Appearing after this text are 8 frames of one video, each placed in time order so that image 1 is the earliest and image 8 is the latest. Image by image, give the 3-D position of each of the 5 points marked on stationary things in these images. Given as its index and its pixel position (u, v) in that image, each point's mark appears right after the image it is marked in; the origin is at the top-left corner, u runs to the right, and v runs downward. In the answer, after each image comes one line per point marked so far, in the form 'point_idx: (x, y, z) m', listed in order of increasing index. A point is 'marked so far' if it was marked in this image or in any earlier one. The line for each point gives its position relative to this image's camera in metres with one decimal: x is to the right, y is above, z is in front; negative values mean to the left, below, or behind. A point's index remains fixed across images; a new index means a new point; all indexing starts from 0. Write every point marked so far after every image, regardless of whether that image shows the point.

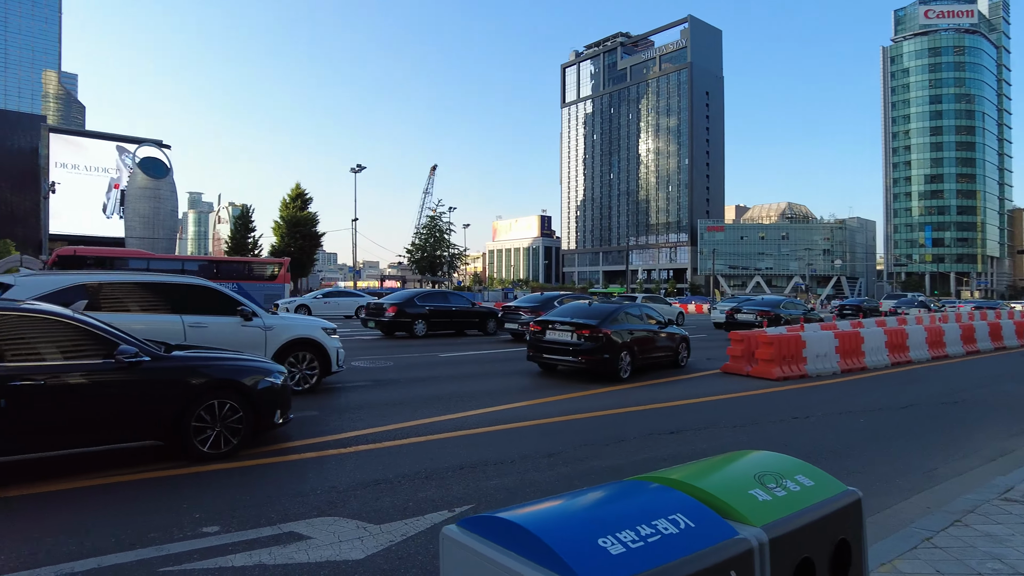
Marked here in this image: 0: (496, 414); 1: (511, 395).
0: (-0.2, -1.5, +7.6) m
1: (-0.1, -1.5, +8.8) m
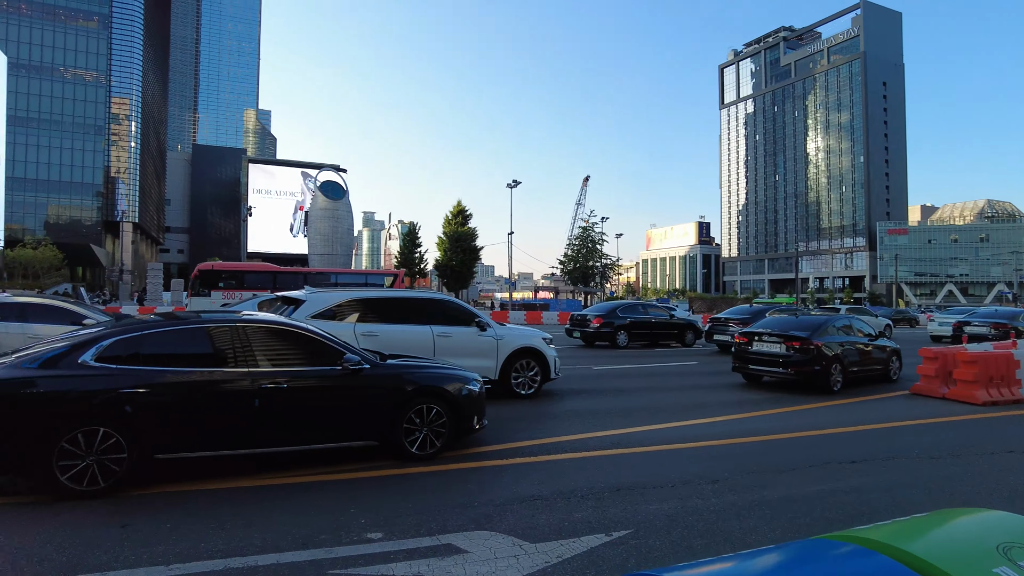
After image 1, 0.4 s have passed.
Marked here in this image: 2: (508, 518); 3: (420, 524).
0: (+1.6, -1.6, +7.3) m
1: (+1.9, -1.6, +8.5) m
2: (0.0, -1.5, +4.3) m
3: (-0.6, -1.5, +4.2) m
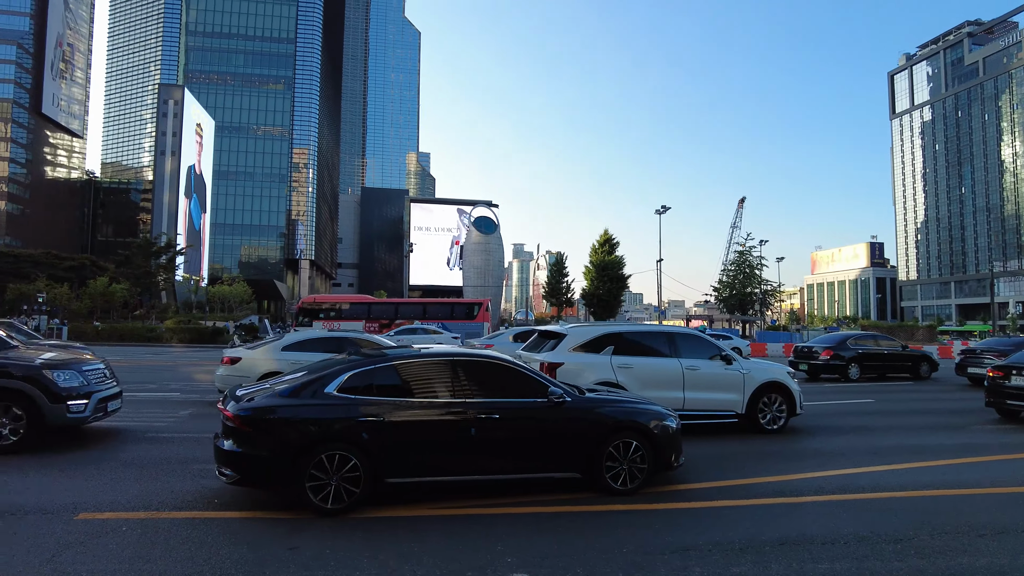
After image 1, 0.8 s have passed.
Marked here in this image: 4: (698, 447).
0: (+3.3, -2.0, +6.6) m
1: (+3.9, -2.0, +7.7) m
2: (+1.1, -1.7, +4.1) m
3: (+0.5, -1.7, +4.1) m
4: (+2.3, -2.0, +8.1) m
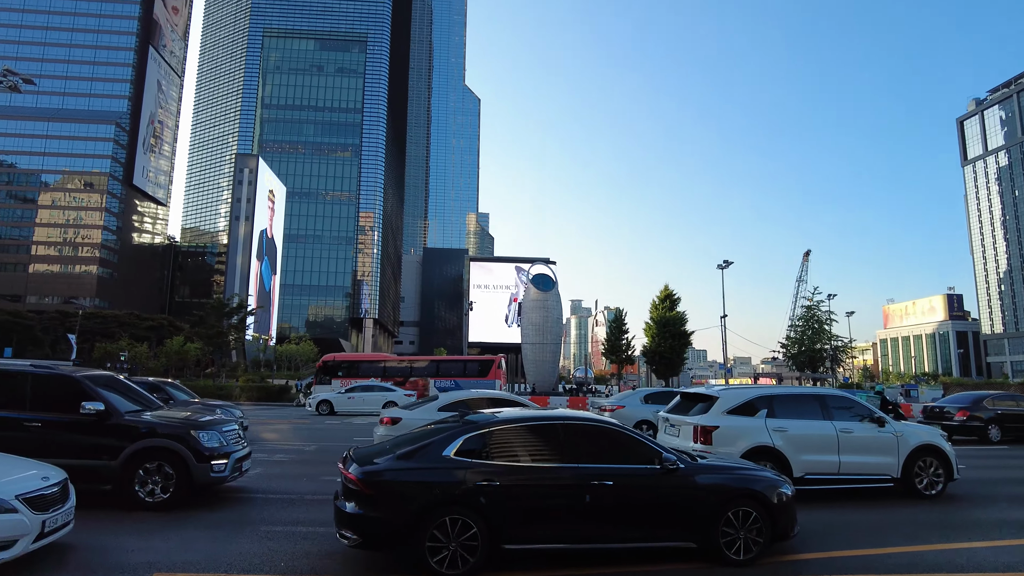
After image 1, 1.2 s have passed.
0: (+4.4, -2.5, +6.1) m
1: (+5.1, -2.6, +7.1) m
2: (+1.9, -2.1, +3.8) m
3: (+1.4, -2.1, +3.8) m
4: (+3.5, -2.7, +7.7) m
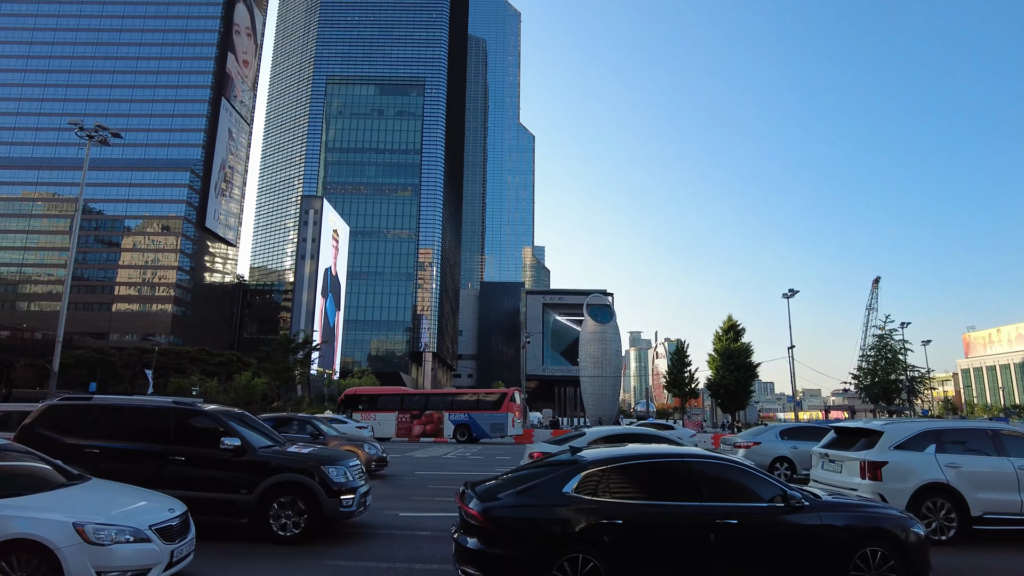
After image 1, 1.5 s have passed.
0: (+5.5, -2.7, +5.5) m
1: (+6.2, -2.9, +6.5) m
2: (+2.8, -2.2, +3.5) m
3: (+2.2, -2.3, +3.6) m
4: (+4.7, -3.0, +7.2) m
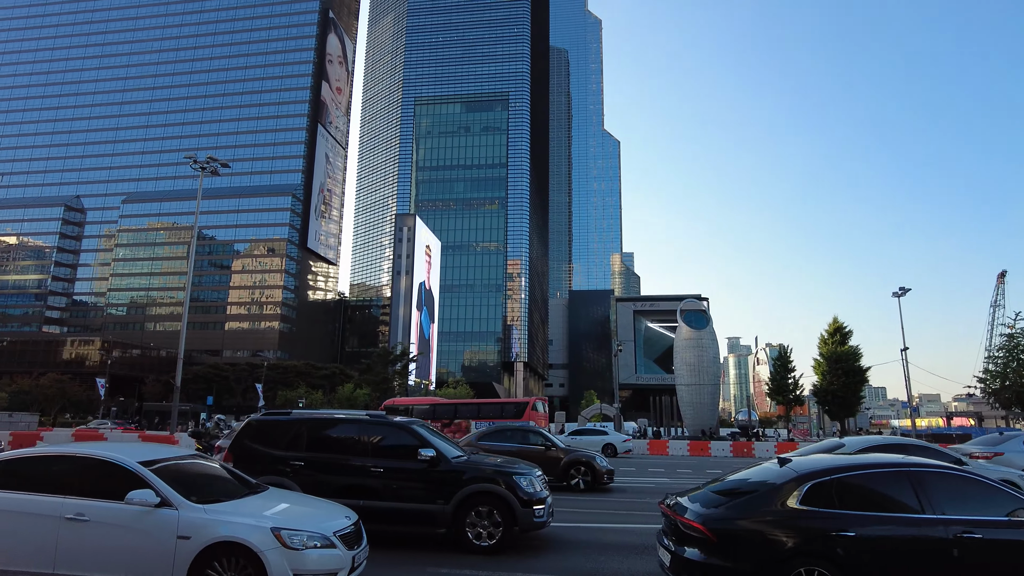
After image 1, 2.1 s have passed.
0: (+7.2, -2.6, +4.6) m
1: (+8.1, -2.7, +5.4) m
2: (+4.2, -2.2, +2.9) m
3: (+3.7, -2.2, +3.1) m
4: (+6.7, -2.9, +6.3) m
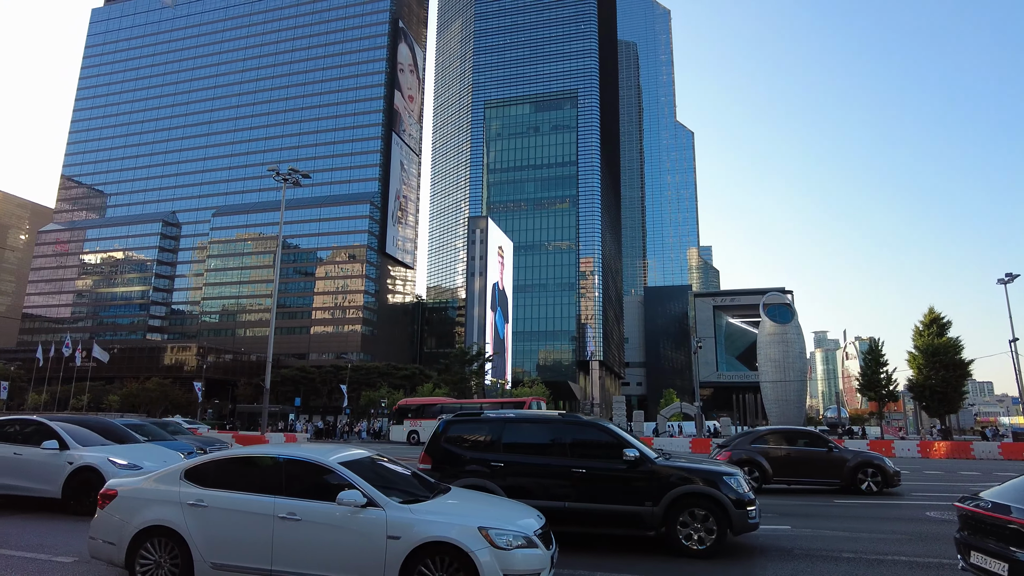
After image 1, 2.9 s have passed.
0: (+9.2, -2.3, +3.4) m
1: (+10.2, -2.4, +4.2) m
2: (+6.0, -2.0, +2.1) m
3: (+5.5, -2.0, +2.4) m
4: (+8.9, -2.6, +5.2) m
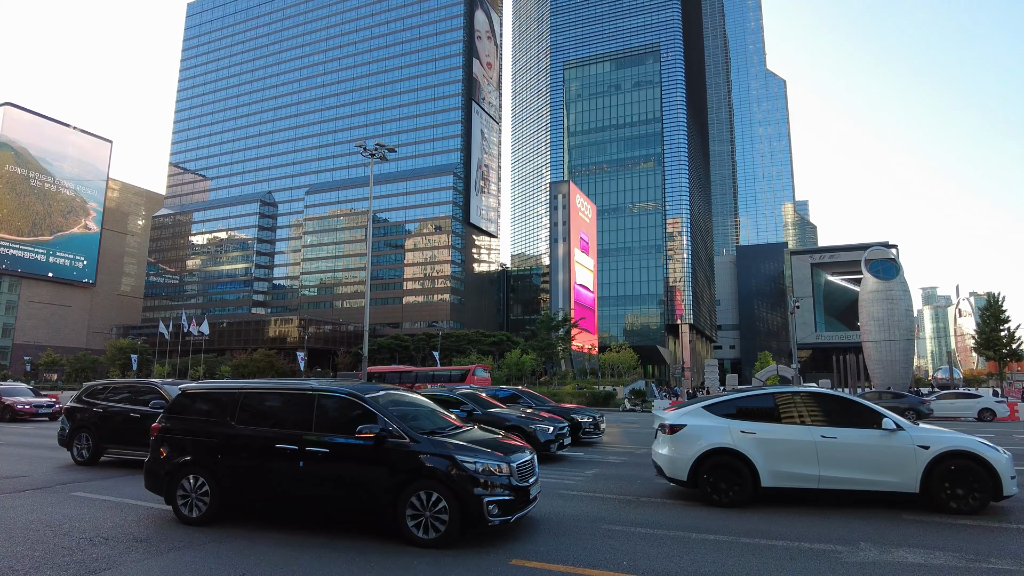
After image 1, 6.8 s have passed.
0: (+13.9, -1.6, +1.3) m
1: (+15.0, -1.7, +1.9) m
2: (+10.7, -1.5, +0.4) m
3: (+10.2, -1.5, +0.7) m
4: (+13.9, -1.9, +3.1) m
